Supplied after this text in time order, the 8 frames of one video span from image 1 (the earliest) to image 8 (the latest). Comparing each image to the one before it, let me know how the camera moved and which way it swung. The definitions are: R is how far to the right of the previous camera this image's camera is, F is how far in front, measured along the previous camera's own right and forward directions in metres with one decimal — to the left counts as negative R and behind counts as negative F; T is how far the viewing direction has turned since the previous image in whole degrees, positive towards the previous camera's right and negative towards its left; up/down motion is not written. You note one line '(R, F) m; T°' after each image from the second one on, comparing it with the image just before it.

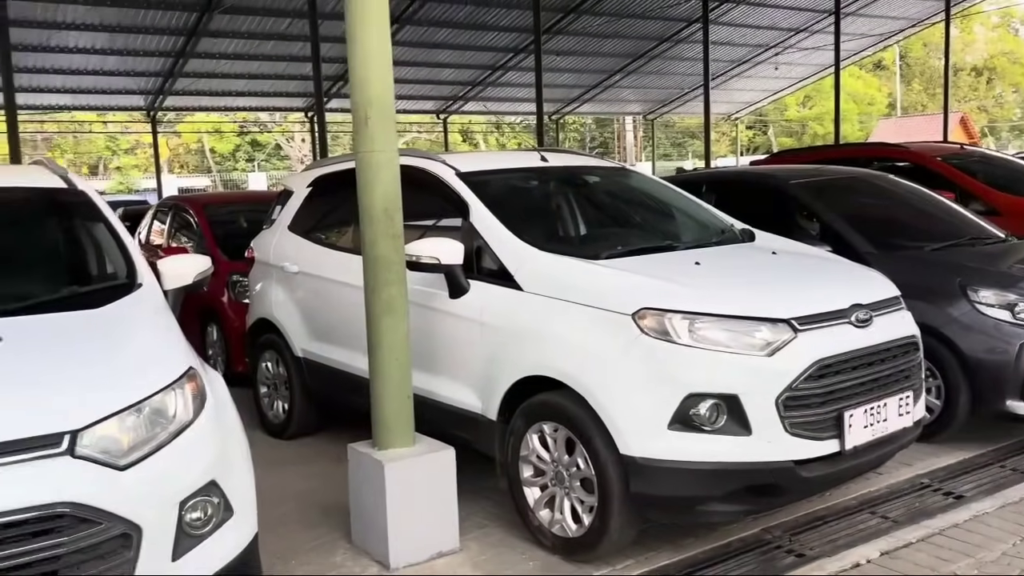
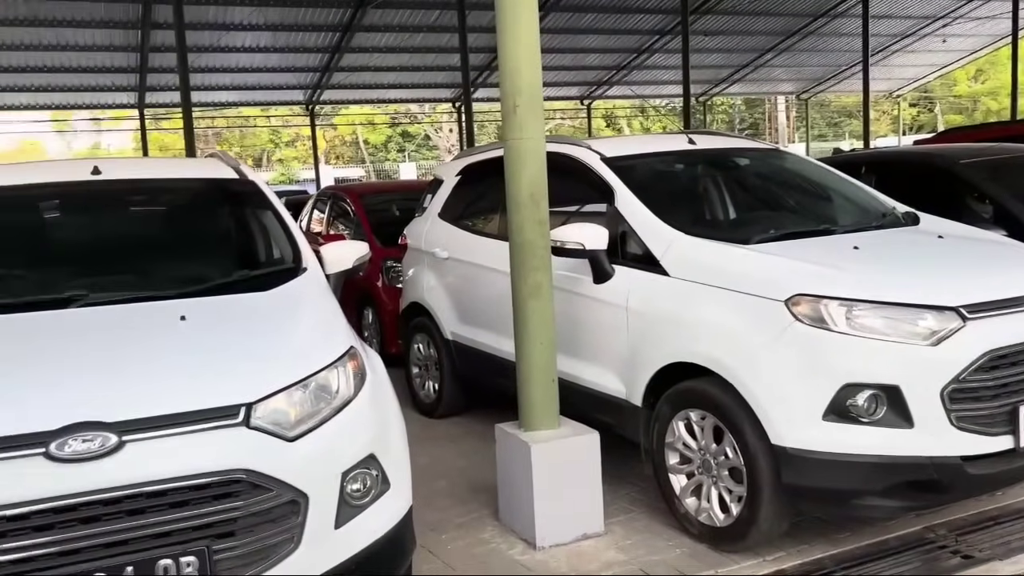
(0.0, 0.0) m; -9°
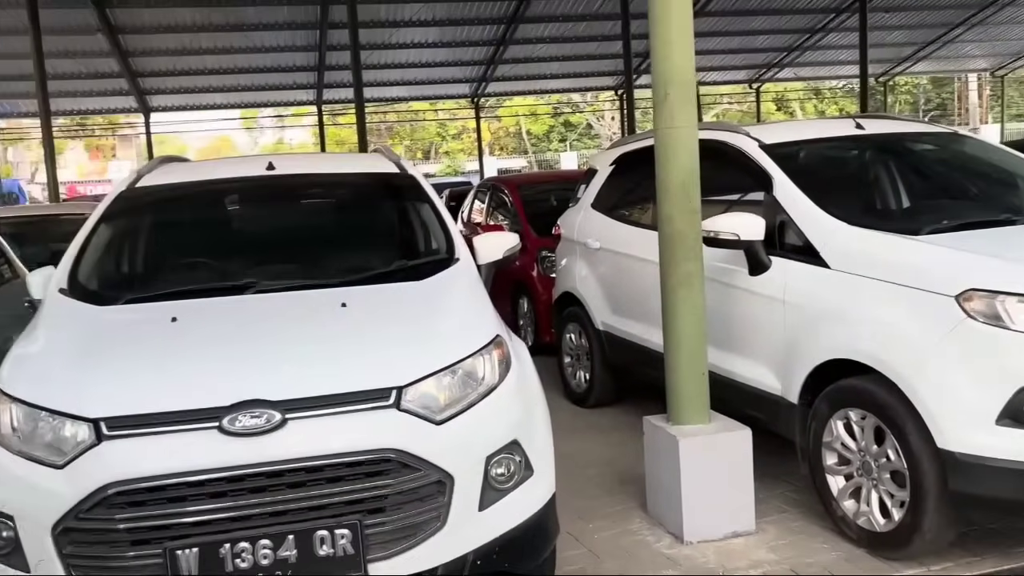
(+0.1, 0.0) m; -11°
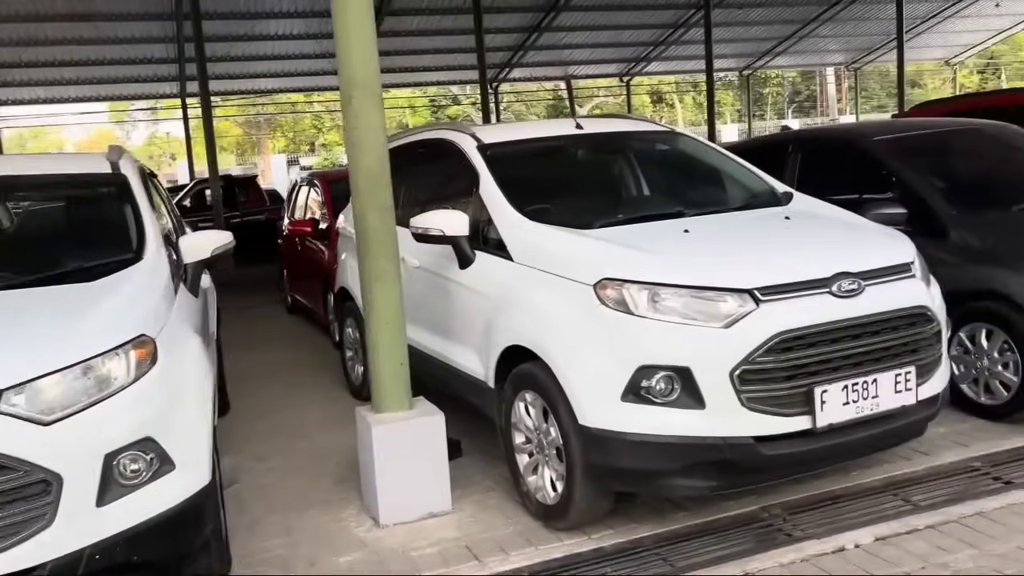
(+0.8, -0.2) m; +6°
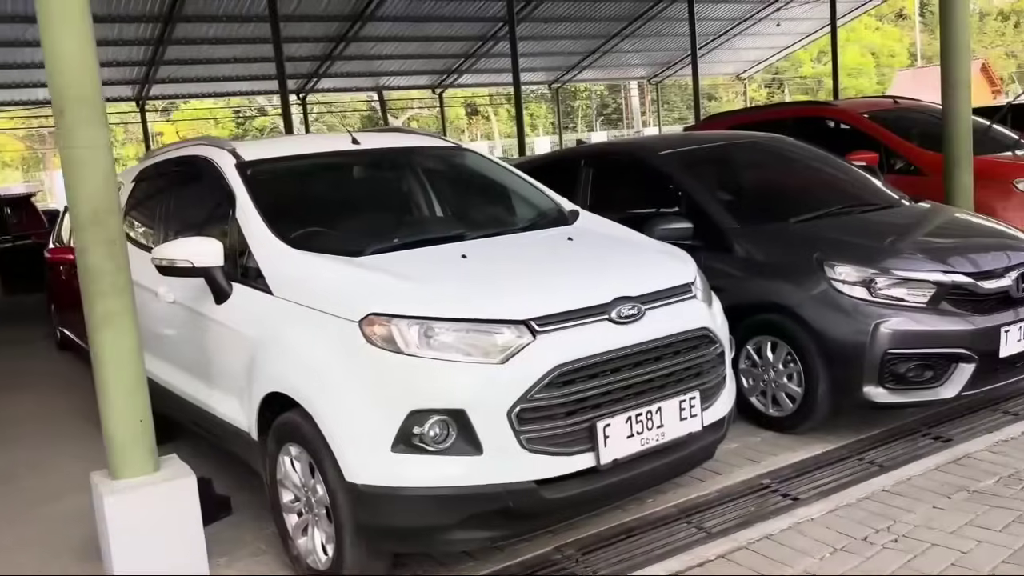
(+0.2, +0.3) m; +11°
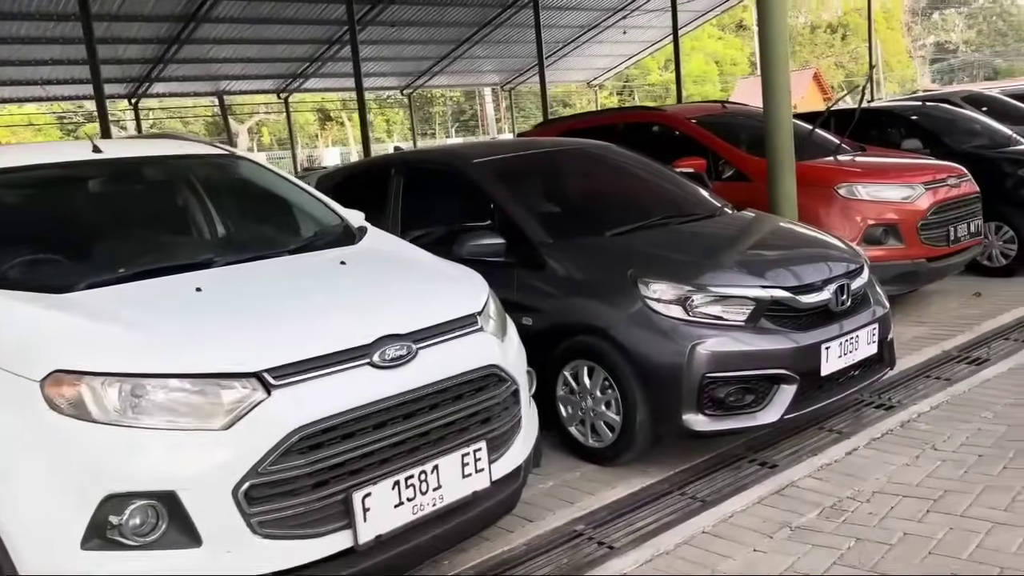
(+0.3, +0.5) m; +9°
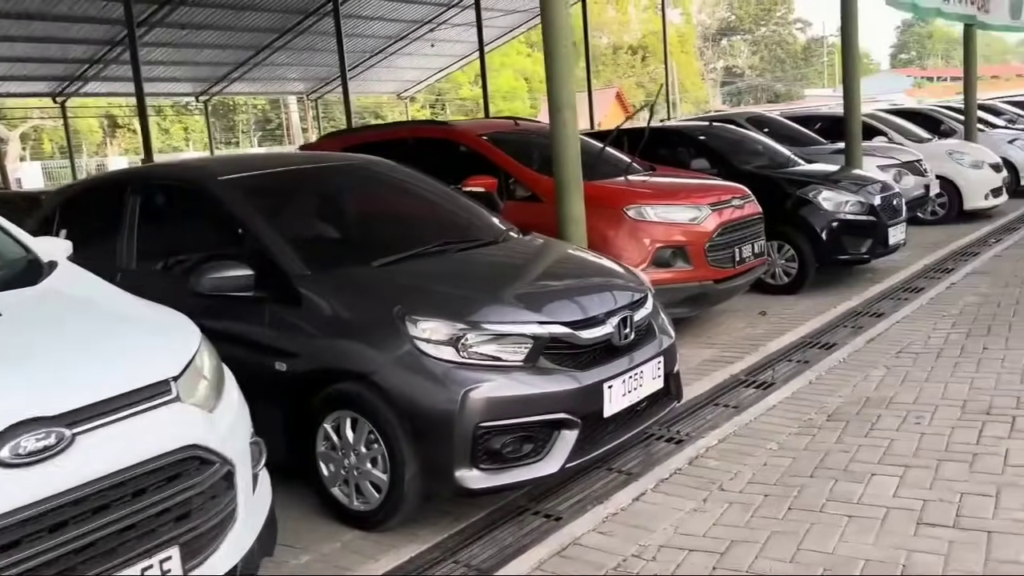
(+0.3, +0.4) m; +12°
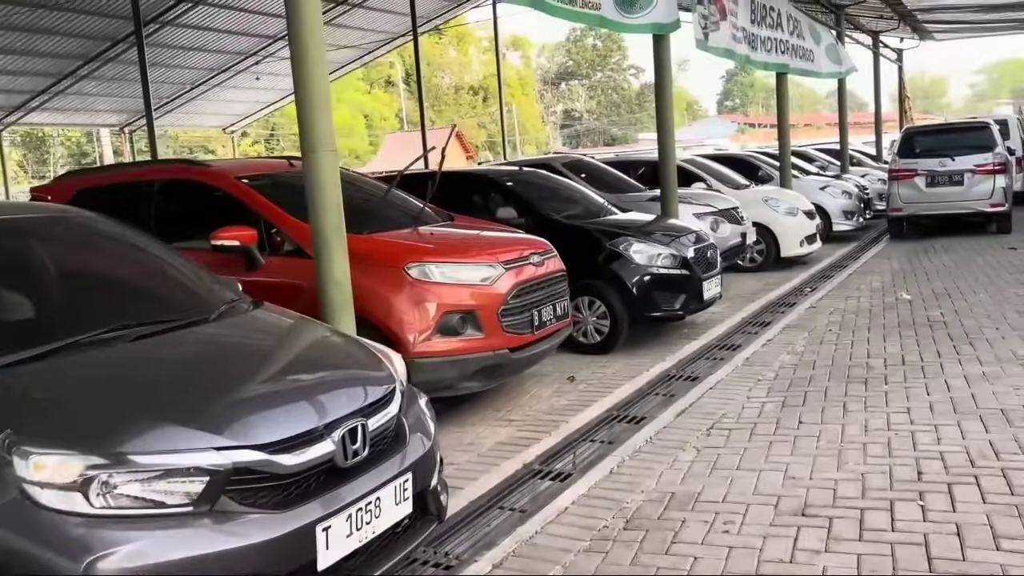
(+0.5, +0.8) m; +10°
